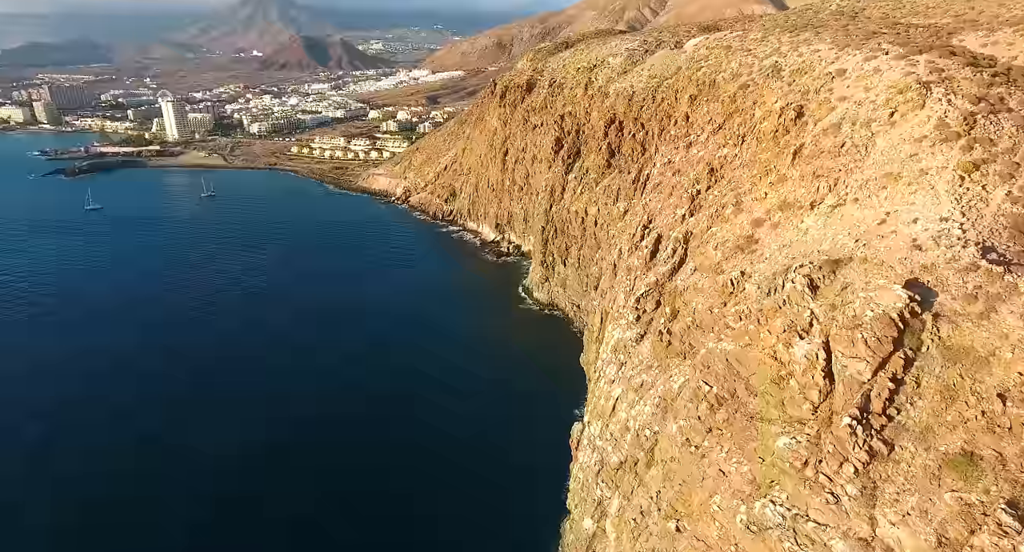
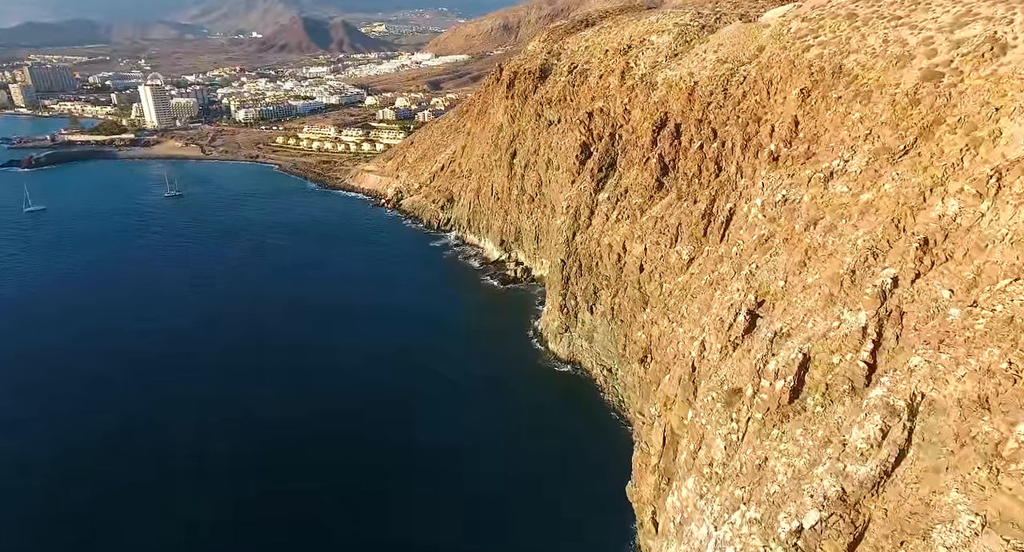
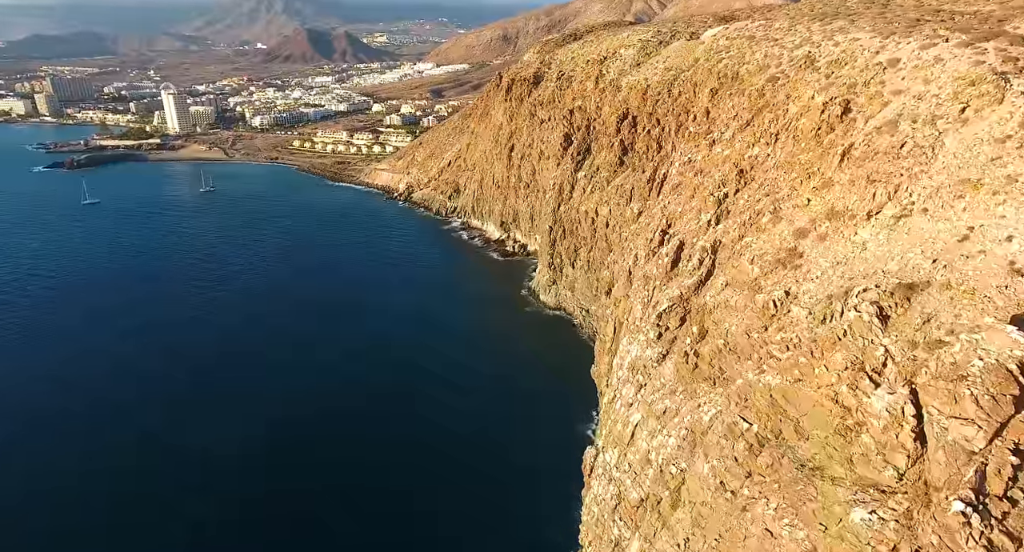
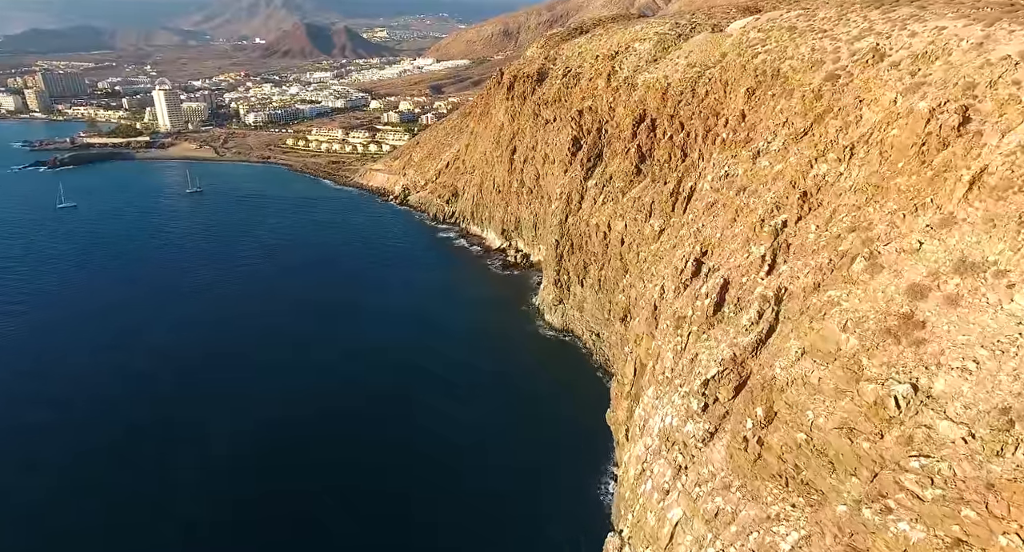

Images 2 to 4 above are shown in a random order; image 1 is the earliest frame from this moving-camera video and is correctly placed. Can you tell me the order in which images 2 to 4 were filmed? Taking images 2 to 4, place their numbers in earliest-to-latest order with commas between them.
3, 4, 2
